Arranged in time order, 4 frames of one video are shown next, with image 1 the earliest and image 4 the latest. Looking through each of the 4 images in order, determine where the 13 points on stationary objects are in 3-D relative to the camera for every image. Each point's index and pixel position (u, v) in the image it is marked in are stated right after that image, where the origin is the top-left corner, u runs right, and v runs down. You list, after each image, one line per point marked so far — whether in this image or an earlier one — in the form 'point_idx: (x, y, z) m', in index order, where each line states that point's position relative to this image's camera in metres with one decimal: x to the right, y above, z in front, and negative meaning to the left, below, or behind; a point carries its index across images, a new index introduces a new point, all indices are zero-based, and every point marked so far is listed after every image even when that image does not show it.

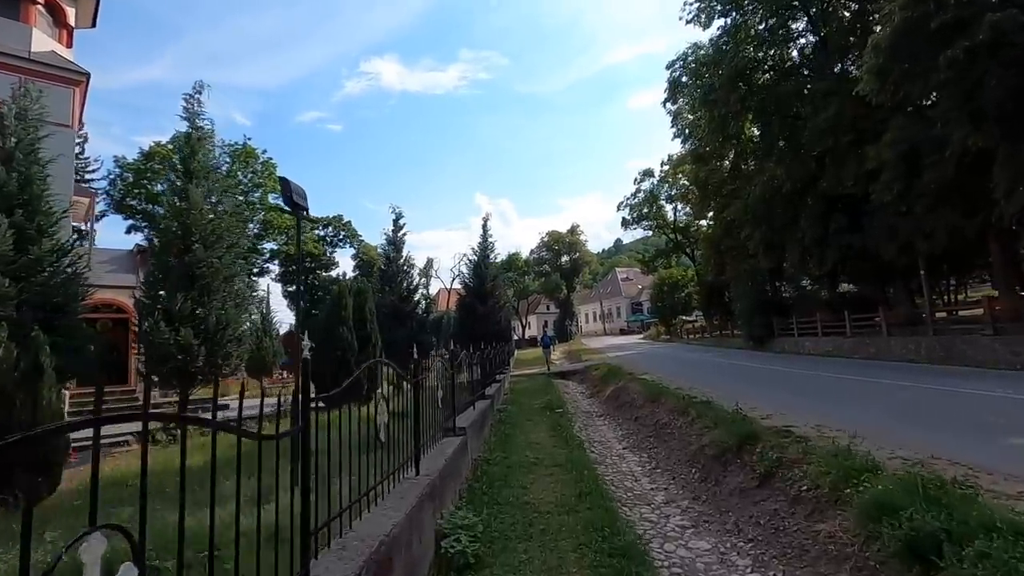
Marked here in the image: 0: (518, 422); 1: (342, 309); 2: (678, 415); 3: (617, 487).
0: (+0.2, -2.6, +10.4) m
1: (-4.8, -0.6, +15.2) m
2: (+2.7, -2.1, +8.8) m
3: (+1.3, -2.4, +6.5) m
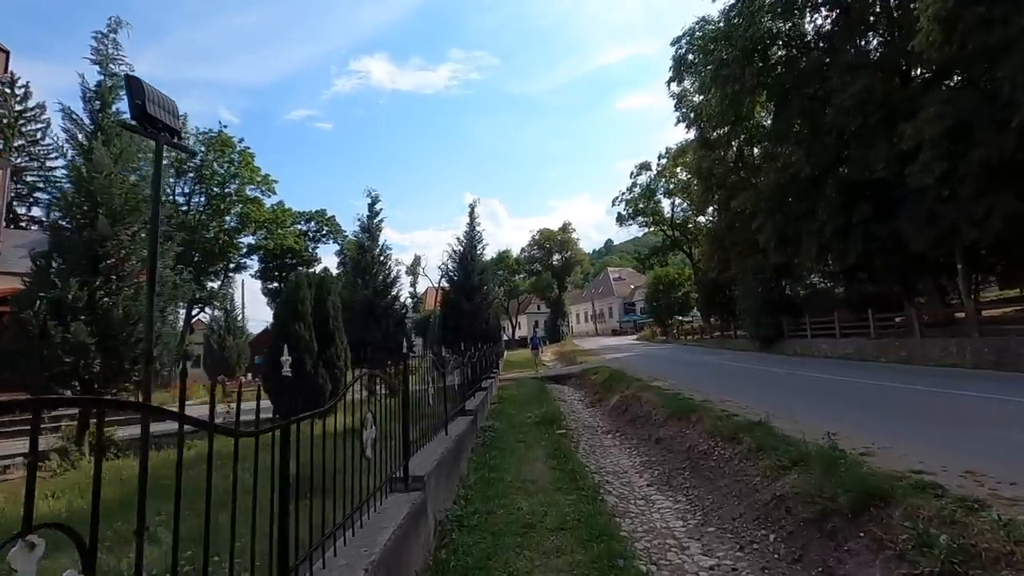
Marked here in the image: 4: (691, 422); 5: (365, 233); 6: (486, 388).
0: (0.0, -2.4, +8.1) m
1: (-5.0, -0.4, +12.8) m
2: (+2.6, -1.9, +6.5) m
3: (+1.2, -2.2, +4.2) m
4: (+2.6, -2.0, +7.9) m
5: (-5.3, +2.0, +19.2) m
6: (-0.7, -2.7, +14.7) m
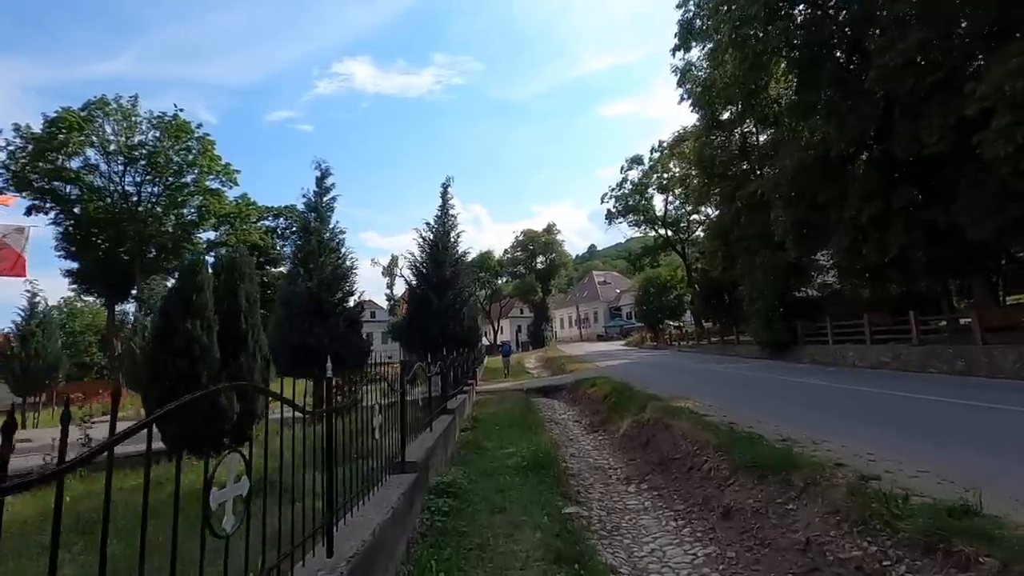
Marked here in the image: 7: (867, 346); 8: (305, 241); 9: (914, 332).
0: (-0.3, -2.1, +4.7) m
1: (-5.4, -0.1, +9.2) m
2: (+2.4, -1.6, +3.2) m
3: (+1.0, -1.8, +0.8) m
4: (+2.4, -1.7, +4.5) m
5: (-5.9, +2.2, +15.7) m
6: (-1.2, -2.5, +11.3) m
7: (+12.7, -2.1, +19.2) m
8: (-5.8, +1.3, +15.2) m
9: (+13.3, -1.5, +17.9) m
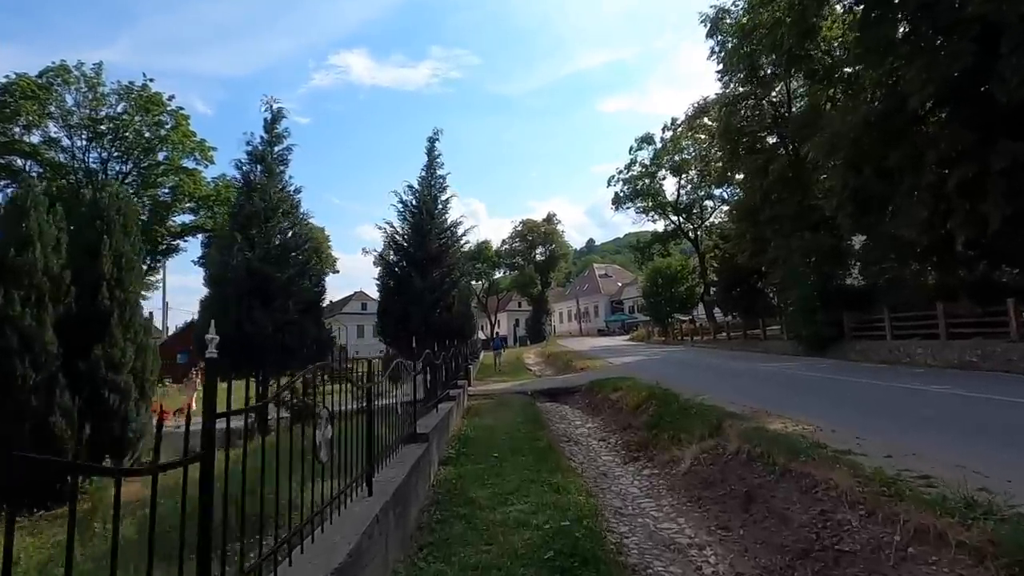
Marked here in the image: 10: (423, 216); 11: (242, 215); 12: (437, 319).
0: (-0.2, -1.6, +1.2) m
1: (-5.3, +0.4, +5.7) m
2: (+2.5, -1.2, -0.2) m
3: (+1.2, -1.4, -2.6) m
4: (+2.5, -1.3, +1.1) m
5: (-5.8, +2.8, +12.2) m
6: (-1.1, -2.0, +7.9) m
7: (+12.7, -1.6, +15.9) m
8: (-5.8, +1.9, +11.7) m
9: (+13.3, -1.0, +14.6) m
10: (-2.4, +2.0, +14.7) m
11: (-5.8, +1.6, +11.6) m
12: (-2.0, -0.8, +14.8) m
